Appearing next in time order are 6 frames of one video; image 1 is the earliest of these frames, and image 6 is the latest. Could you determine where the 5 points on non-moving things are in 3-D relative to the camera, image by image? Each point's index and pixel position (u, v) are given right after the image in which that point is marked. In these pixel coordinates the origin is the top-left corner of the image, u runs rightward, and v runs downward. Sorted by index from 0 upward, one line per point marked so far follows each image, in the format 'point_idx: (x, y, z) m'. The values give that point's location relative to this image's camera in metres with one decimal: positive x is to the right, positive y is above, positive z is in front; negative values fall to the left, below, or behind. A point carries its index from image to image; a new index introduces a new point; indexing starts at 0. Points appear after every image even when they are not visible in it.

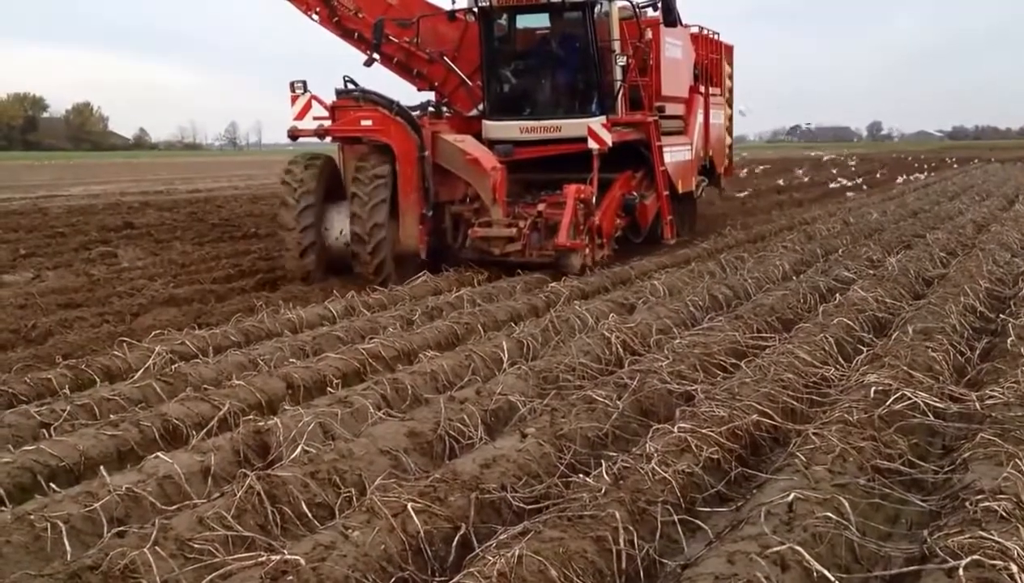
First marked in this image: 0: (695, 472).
0: (+2.8, -2.8, +5.1) m
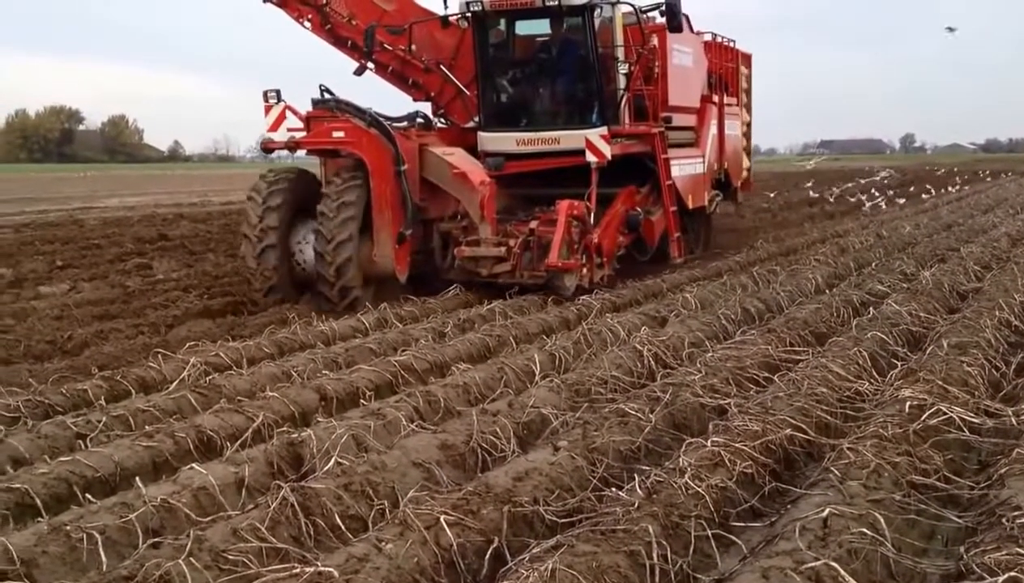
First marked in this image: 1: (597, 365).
0: (+3.4, -3.0, +5.1) m
1: (+2.0, -1.6, +6.8) m
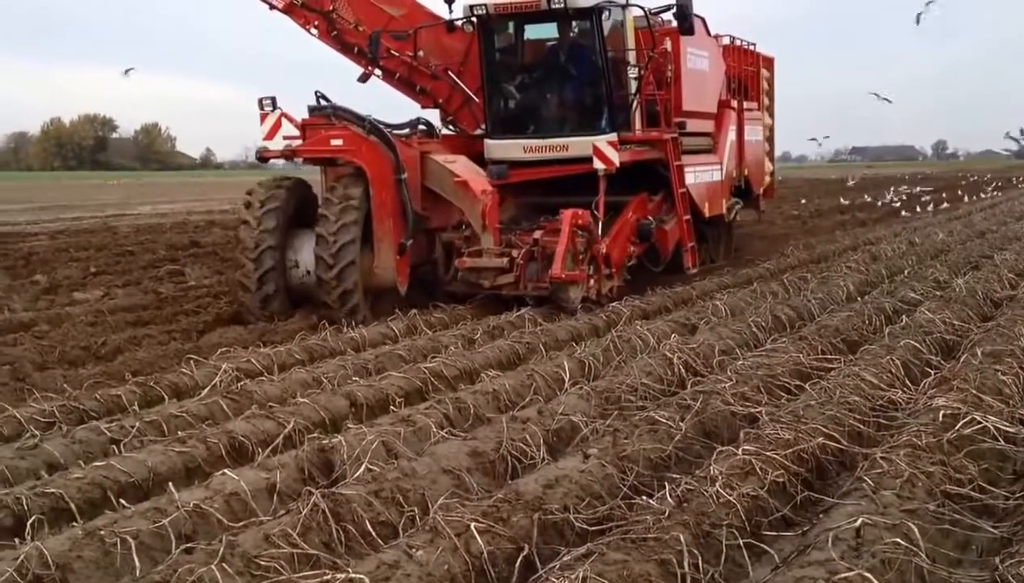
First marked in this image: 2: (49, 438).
0: (+3.9, -3.2, +5.1) m
1: (+2.5, -1.7, +6.8) m
2: (-7.9, -2.5, +5.6) m
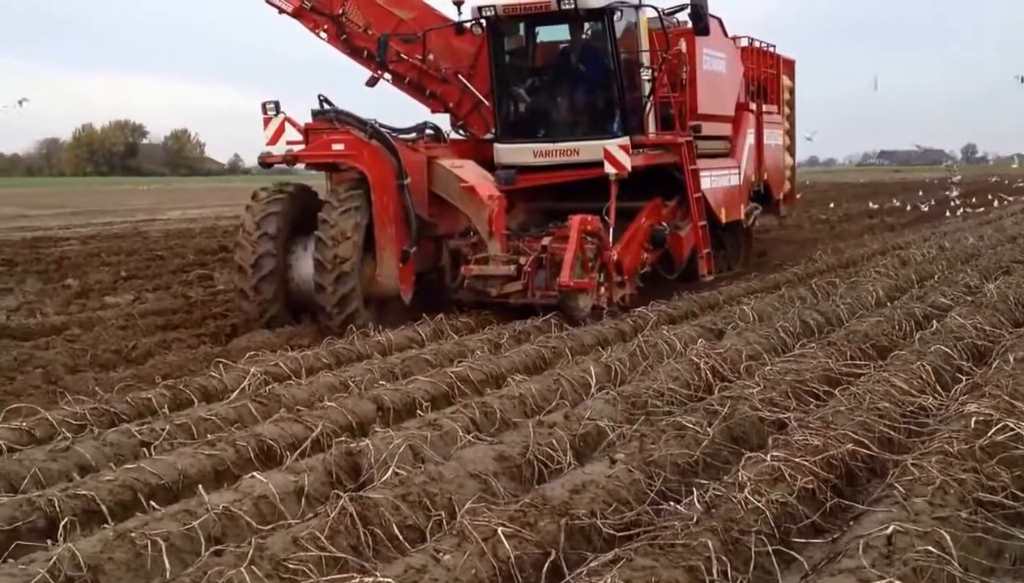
0: (+4.3, -3.3, +5.0) m
1: (+2.9, -1.8, +6.8) m
2: (-7.5, -2.6, +5.6) m
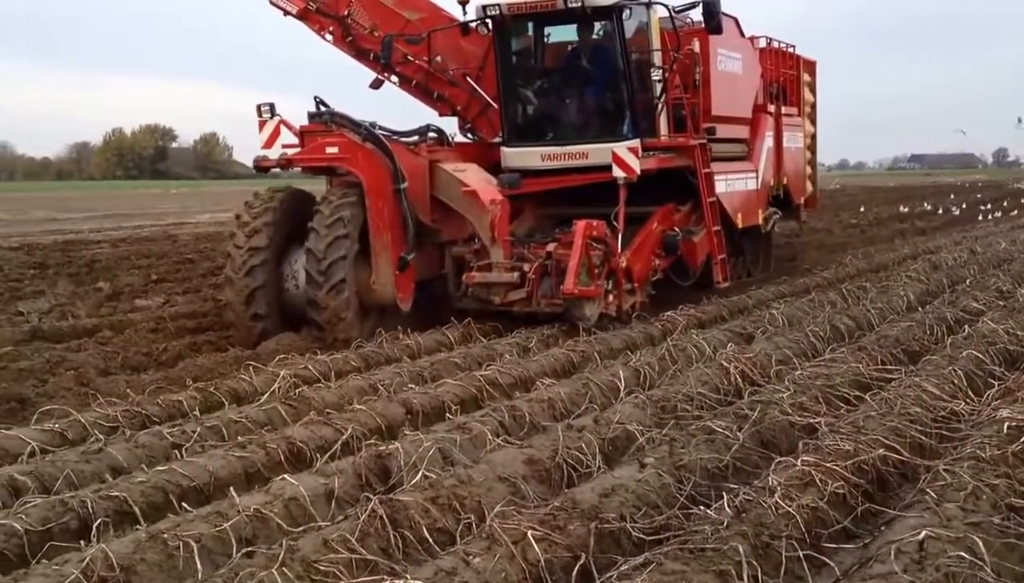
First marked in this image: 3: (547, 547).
0: (+4.8, -3.3, +5.0) m
1: (+3.4, -1.8, +6.8) m
2: (-7.0, -2.6, +5.7) m
3: (+0.6, -3.7, +4.7) m
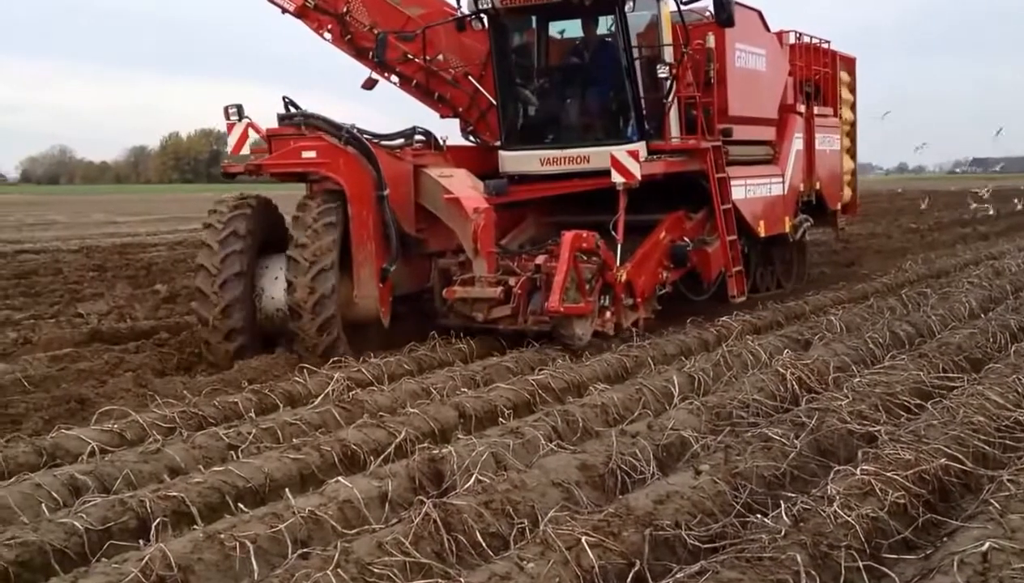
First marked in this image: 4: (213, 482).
0: (+5.6, -3.4, +4.9) m
1: (+4.3, -1.9, +6.7) m
2: (-6.1, -2.7, +5.8) m
3: (+1.4, -3.8, +4.7) m
4: (-4.8, -3.1, +5.3) m
